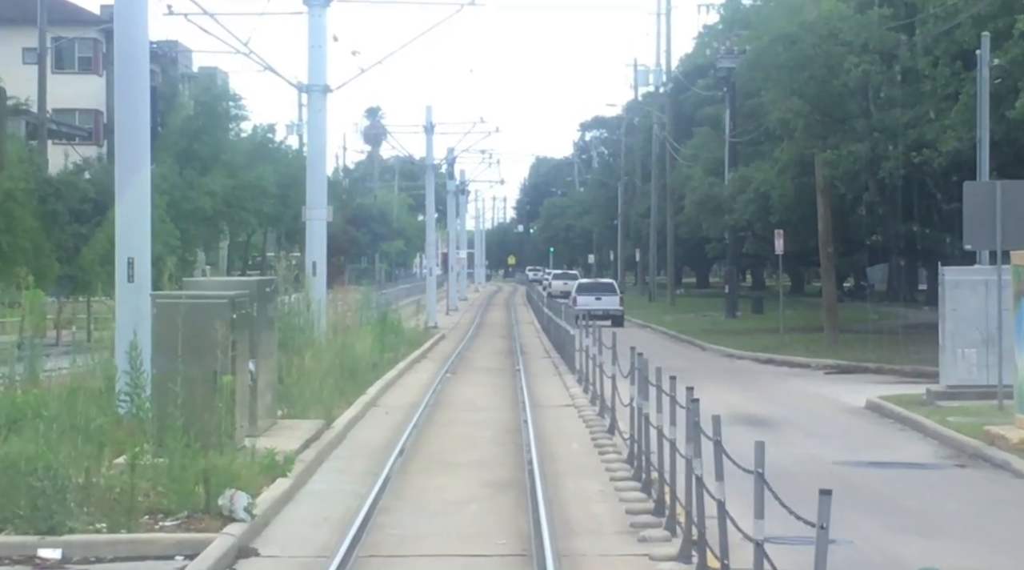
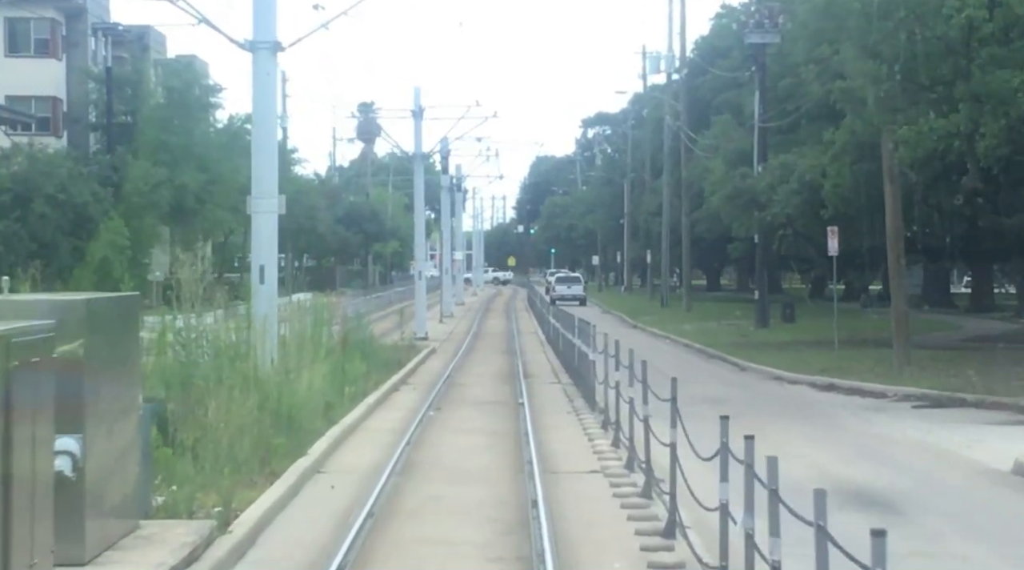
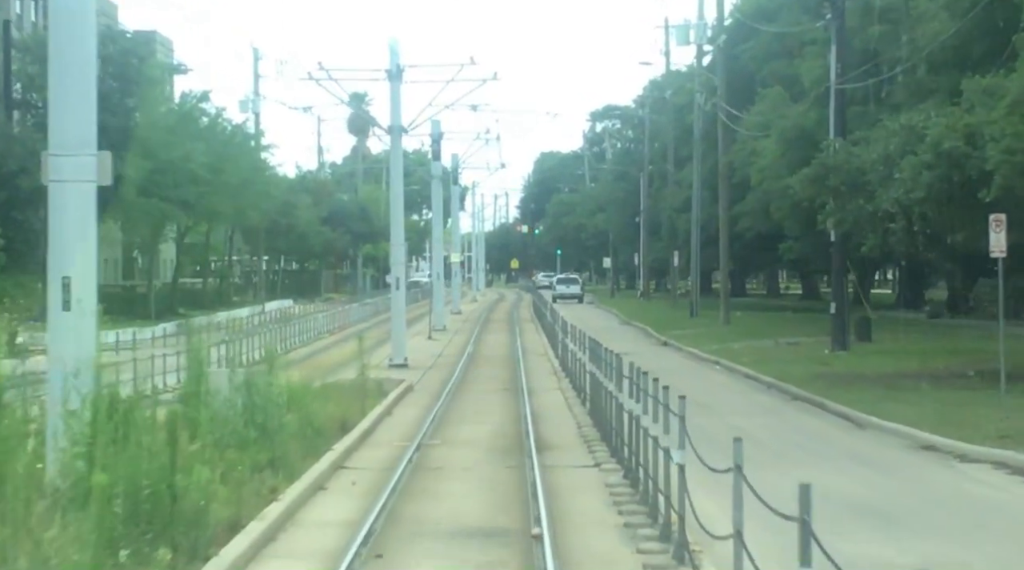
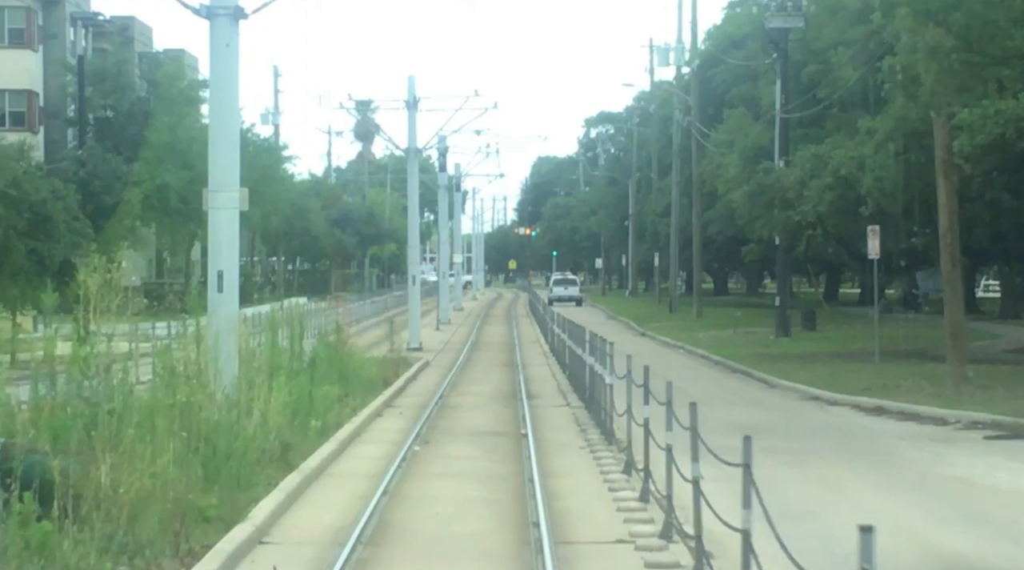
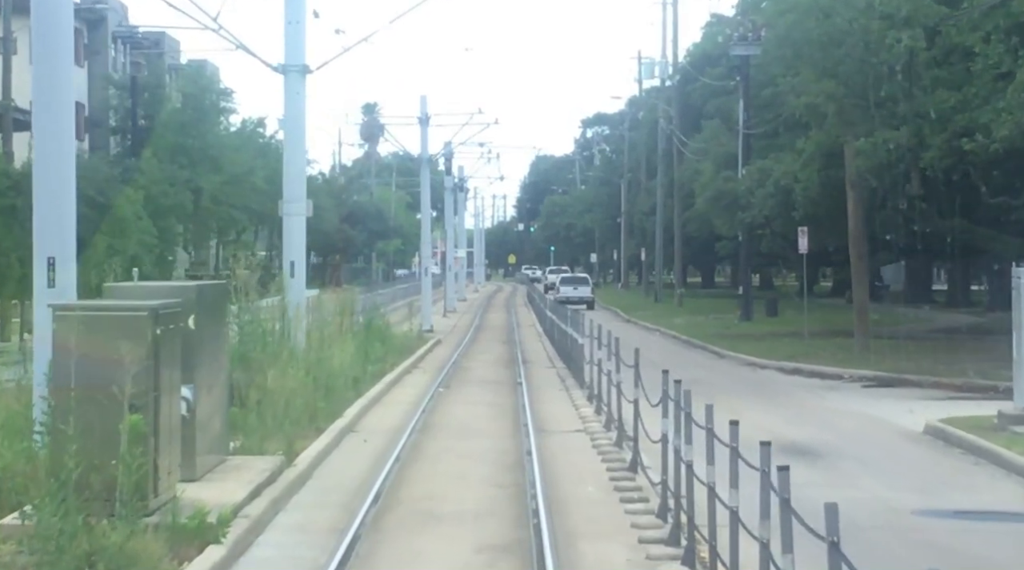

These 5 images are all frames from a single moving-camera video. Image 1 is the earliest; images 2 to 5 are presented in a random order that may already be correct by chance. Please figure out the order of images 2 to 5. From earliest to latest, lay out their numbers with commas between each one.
5, 2, 4, 3
